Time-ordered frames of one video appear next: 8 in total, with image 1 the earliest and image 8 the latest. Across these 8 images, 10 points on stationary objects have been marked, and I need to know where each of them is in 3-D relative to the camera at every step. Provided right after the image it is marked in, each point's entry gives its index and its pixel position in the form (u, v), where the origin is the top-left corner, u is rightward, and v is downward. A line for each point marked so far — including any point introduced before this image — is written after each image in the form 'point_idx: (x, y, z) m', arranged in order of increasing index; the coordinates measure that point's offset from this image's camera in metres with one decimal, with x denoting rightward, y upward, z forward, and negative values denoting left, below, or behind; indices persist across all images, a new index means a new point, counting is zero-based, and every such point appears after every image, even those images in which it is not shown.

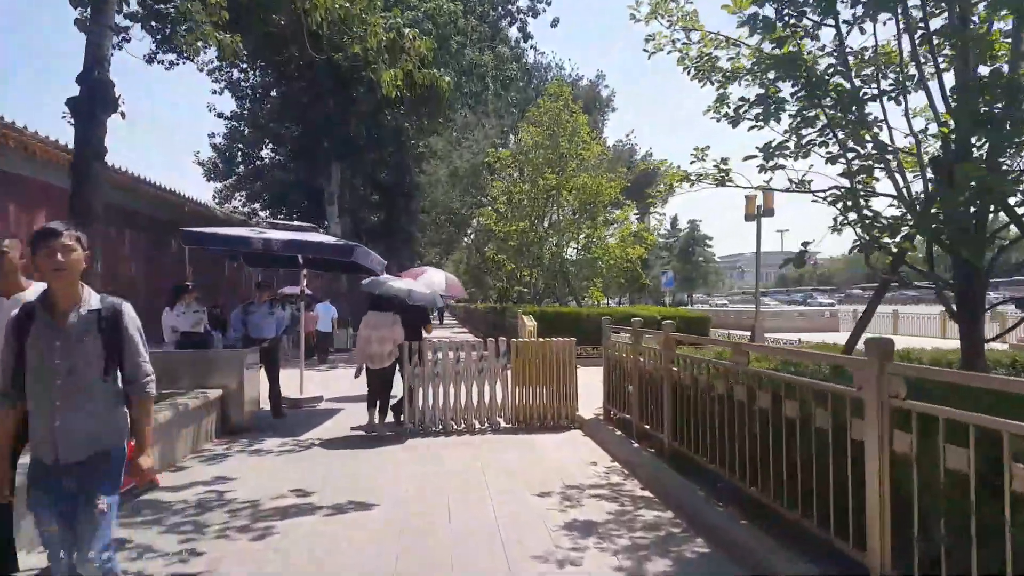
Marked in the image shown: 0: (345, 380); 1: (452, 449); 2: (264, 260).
0: (-4.7, -2.6, +17.9) m
1: (-0.8, -2.1, +8.2) m
2: (-4.8, +0.6, +12.4) m
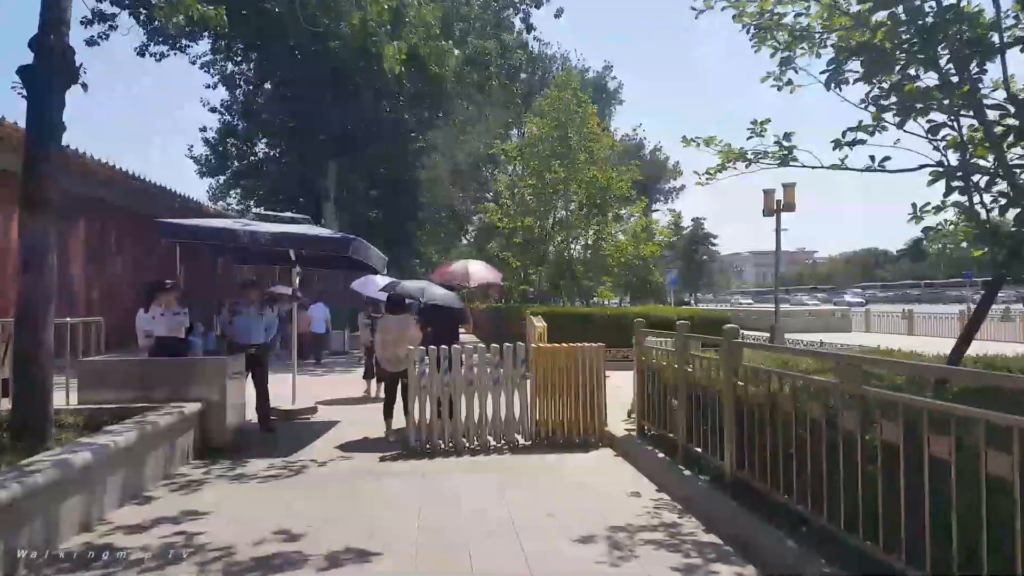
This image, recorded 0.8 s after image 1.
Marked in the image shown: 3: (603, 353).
0: (-4.5, -2.6, +16.7) m
1: (-0.5, -2.1, +7.1) m
2: (-4.6, +0.6, +11.2) m
3: (+1.2, -0.8, +8.3) m
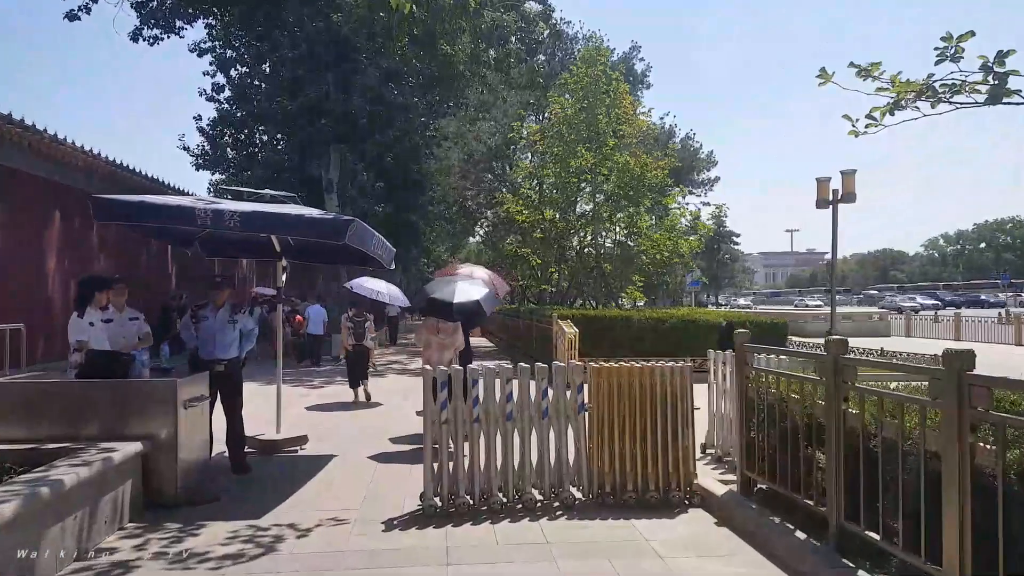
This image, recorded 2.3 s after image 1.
0: (-3.9, -2.5, +14.5) m
1: (0.0, -2.0, +4.8) m
2: (-4.0, +0.6, +9.0) m
3: (+1.7, -0.8, +6.0) m
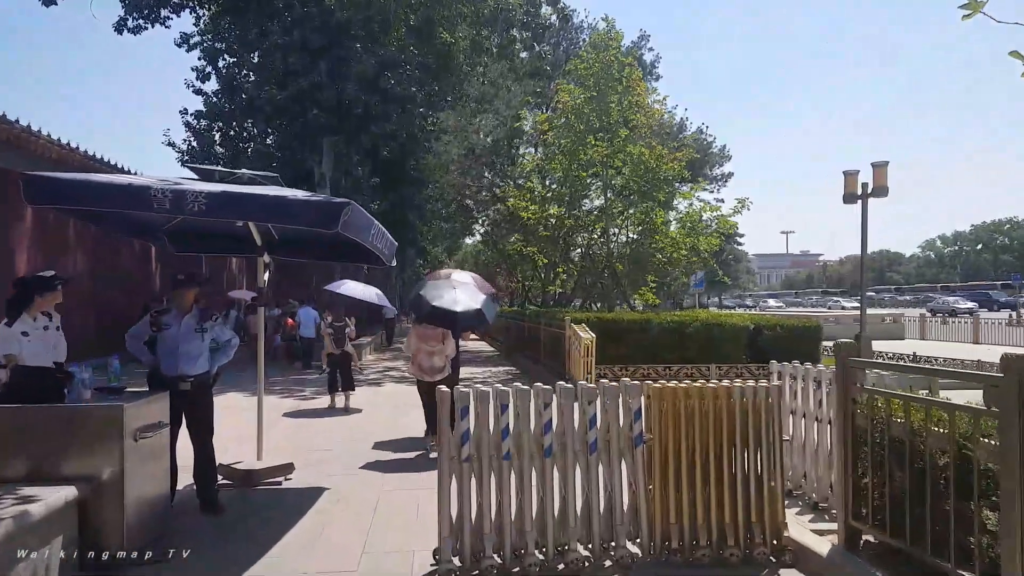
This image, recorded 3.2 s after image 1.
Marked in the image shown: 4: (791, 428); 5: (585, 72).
0: (-3.7, -2.6, +13.2) m
1: (+0.3, -2.0, +3.6) m
2: (-3.8, +0.6, +7.7) m
3: (+1.9, -0.8, +4.8) m
4: (+2.6, -1.3, +6.2) m
5: (+2.2, +6.5, +19.2) m
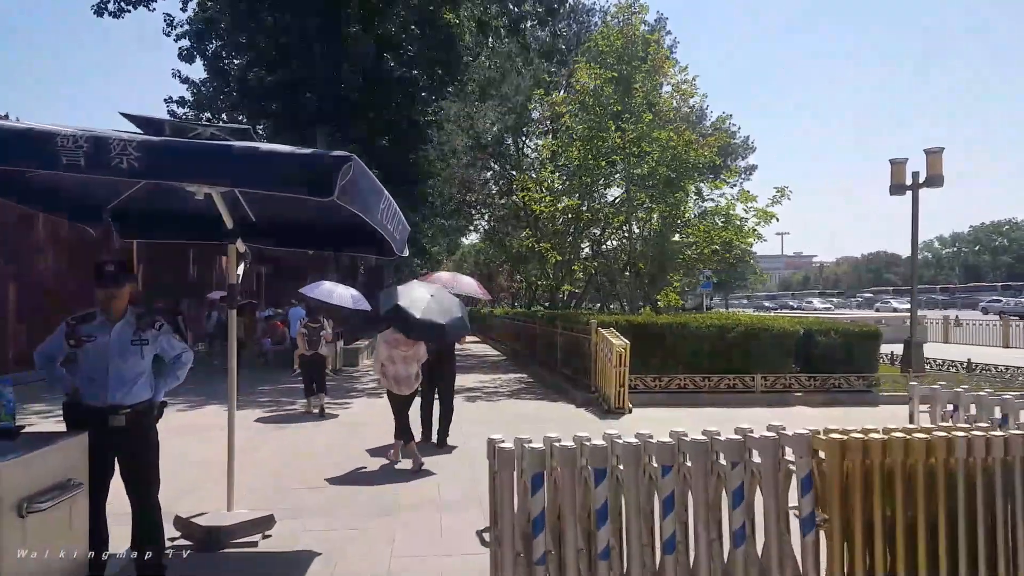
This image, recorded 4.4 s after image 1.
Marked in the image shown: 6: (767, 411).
0: (-3.4, -2.5, +11.4) m
1: (+0.7, -2.0, +1.8) m
2: (-3.3, +0.6, +6.0) m
3: (+2.4, -0.8, +3.1) m
4: (+3.1, -1.3, +4.5) m
5: (+2.5, +6.5, +17.5) m
6: (+4.7, -2.3, +11.8) m
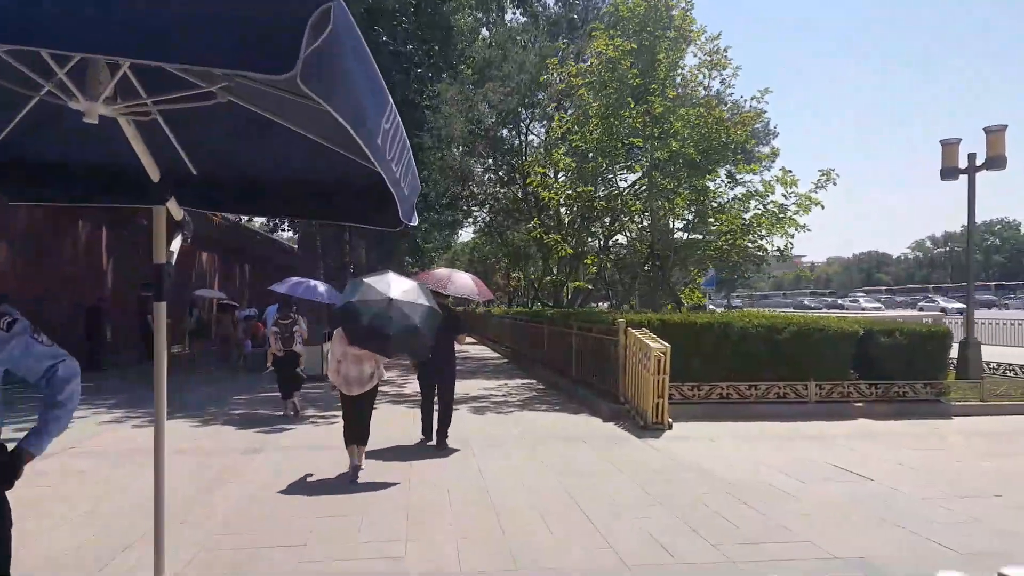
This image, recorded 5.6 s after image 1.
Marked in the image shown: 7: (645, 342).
0: (-3.1, -2.4, +9.6) m
1: (+1.2, -1.9, +0.1) m
2: (-3.0, +0.7, +4.1) m
3: (+2.8, -0.7, +1.3) m
4: (+3.4, -1.2, +2.8) m
5: (+2.7, +6.6, +15.8) m
6: (+5.0, -2.2, +10.1) m
7: (+2.0, -0.8, +9.8) m
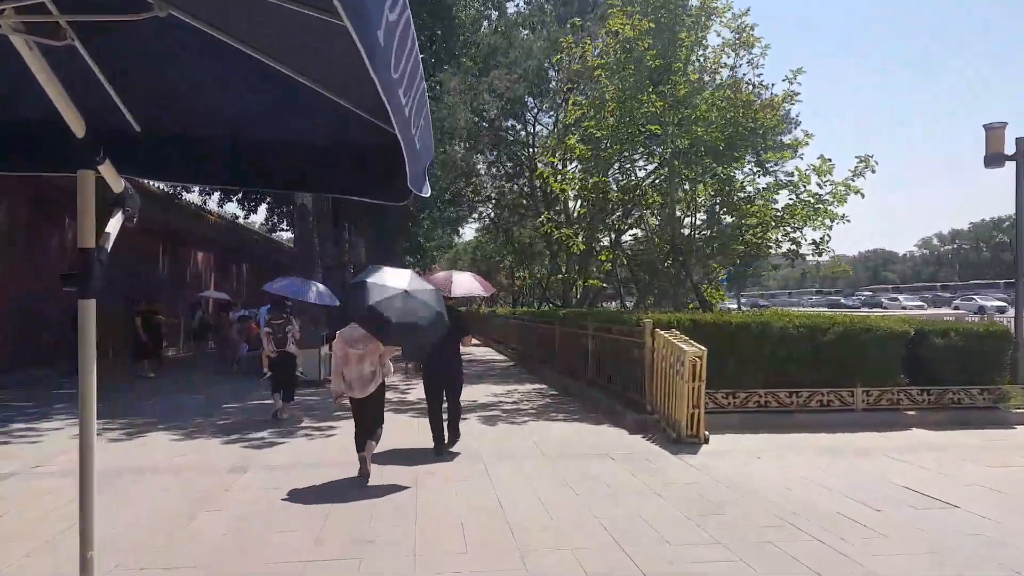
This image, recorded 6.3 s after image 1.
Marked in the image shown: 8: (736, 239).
0: (-2.8, -2.4, +8.6) m
1: (+1.4, -1.8, -0.9) m
2: (-2.8, +0.7, +3.2) m
3: (+3.0, -0.6, +0.4) m
4: (+3.7, -1.1, +1.8) m
5: (+2.9, +6.6, +14.8) m
6: (+5.2, -2.1, +9.1) m
7: (+2.2, -0.8, +8.8) m
8: (+4.9, +1.0, +14.3) m
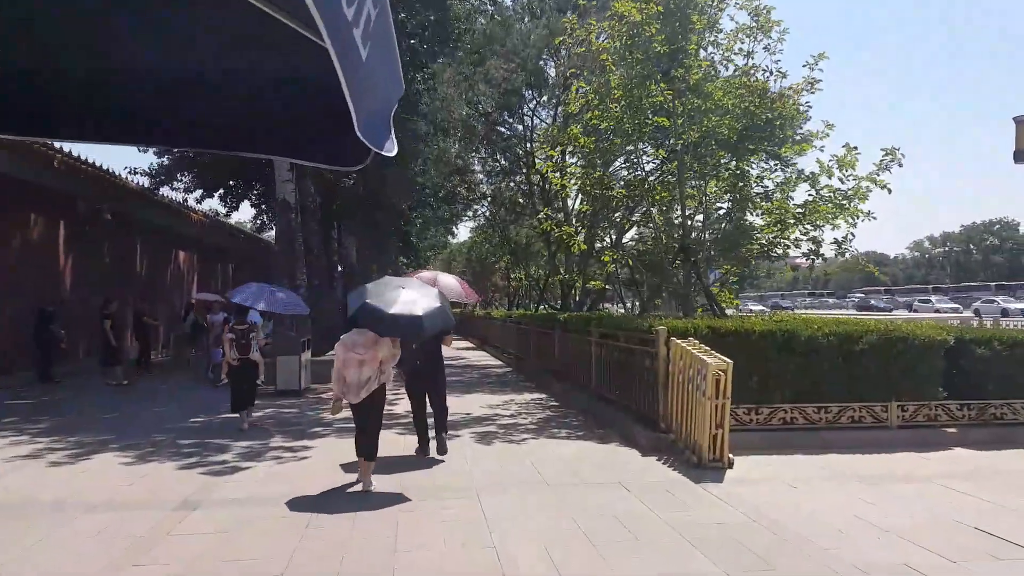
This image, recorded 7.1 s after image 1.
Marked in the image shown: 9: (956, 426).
0: (-2.9, -2.4, +7.6) m
1: (+1.5, -1.9, -1.9) m
2: (-2.7, +0.7, +2.1) m
3: (+3.1, -0.7, -0.6) m
4: (+3.7, -1.2, +0.8) m
5: (+2.9, +6.6, +13.8) m
6: (+5.2, -2.2, +8.1) m
7: (+2.2, -0.8, +7.8) m
8: (+4.8, +1.0, +13.3) m
9: (+6.1, -1.9, +8.8) m
